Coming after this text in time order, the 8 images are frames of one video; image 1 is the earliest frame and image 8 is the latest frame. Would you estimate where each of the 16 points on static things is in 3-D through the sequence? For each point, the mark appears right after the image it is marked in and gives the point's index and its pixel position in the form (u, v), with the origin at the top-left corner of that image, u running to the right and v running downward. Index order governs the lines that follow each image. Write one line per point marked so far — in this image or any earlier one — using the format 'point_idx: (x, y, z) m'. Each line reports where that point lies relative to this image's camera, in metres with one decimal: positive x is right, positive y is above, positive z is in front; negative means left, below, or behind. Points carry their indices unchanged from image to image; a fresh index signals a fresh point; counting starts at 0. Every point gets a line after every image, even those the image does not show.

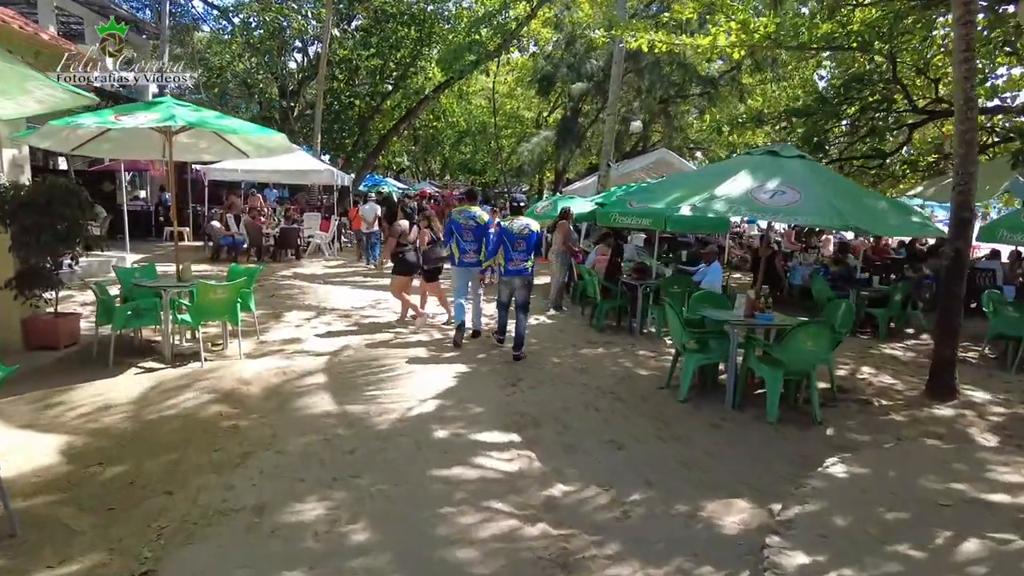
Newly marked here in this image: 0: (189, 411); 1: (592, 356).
0: (-2.6, -1.0, +5.6) m
1: (+0.9, -0.8, +7.7) m
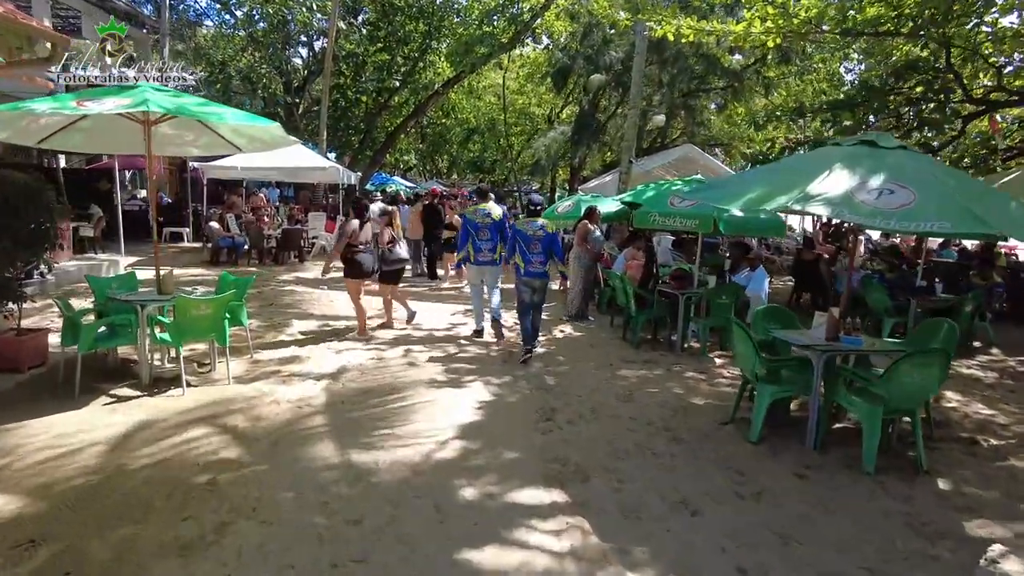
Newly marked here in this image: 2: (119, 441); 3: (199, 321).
0: (-2.4, -1.1, +4.6) m
1: (+1.2, -0.9, +6.7) m
2: (-2.8, -1.1, +4.8) m
3: (-2.8, -0.3, +6.1) m
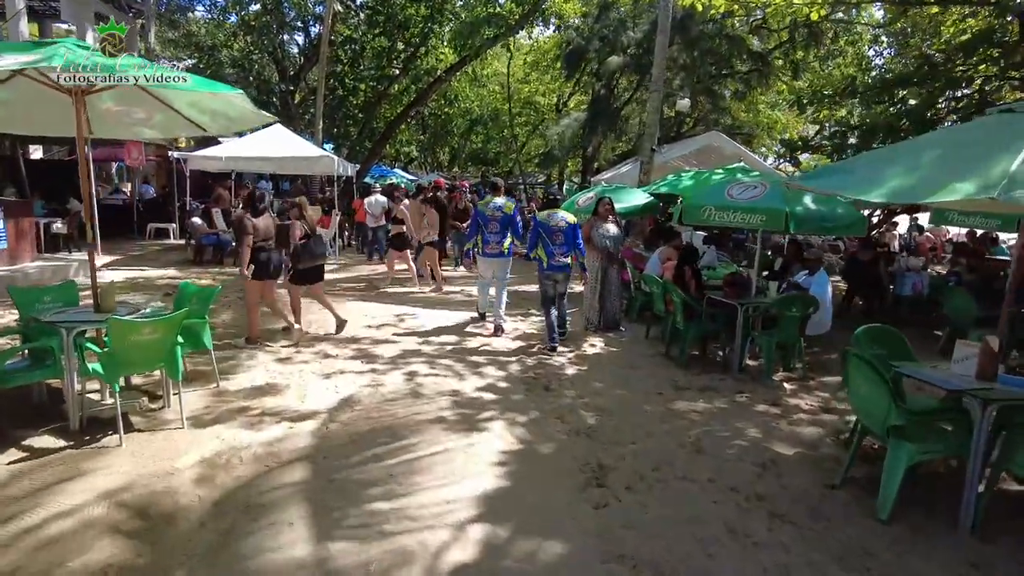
0: (-2.1, -1.3, +3.2) m
1: (+1.4, -1.0, +5.4) m
2: (-2.6, -1.2, +3.5) m
3: (-2.6, -0.4, +4.7) m
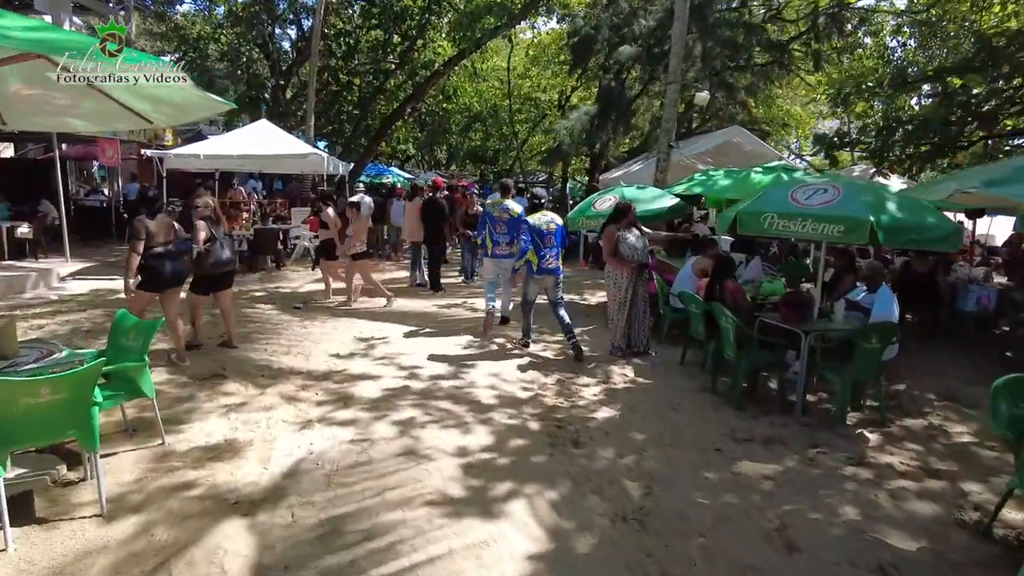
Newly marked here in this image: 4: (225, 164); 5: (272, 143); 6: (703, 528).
0: (-2.0, -1.5, +2.0) m
1: (+1.6, -1.2, +4.1) m
2: (-2.4, -1.4, +2.3) m
3: (-2.4, -0.6, +3.5) m
4: (-5.9, +2.5, +13.9) m
5: (-5.1, +3.0, +14.2) m
6: (+1.0, -1.3, +3.7) m
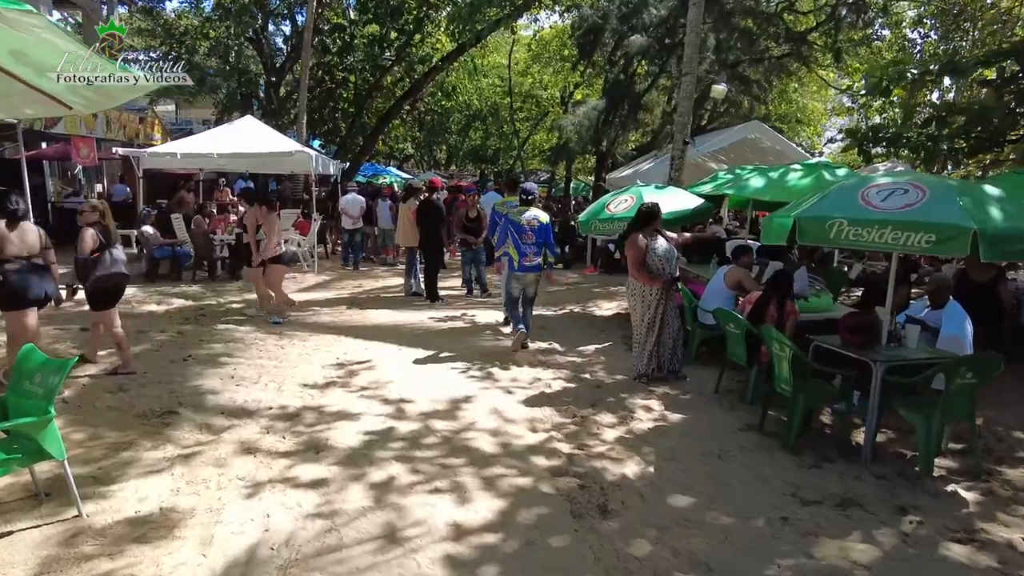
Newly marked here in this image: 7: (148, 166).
0: (-1.9, -1.7, +1.0) m
1: (+1.7, -1.4, +3.1) m
2: (-2.3, -1.6, +1.2) m
3: (-2.4, -0.8, +2.5) m
4: (-5.9, +2.4, +12.8) m
5: (-5.0, +2.9, +13.2) m
6: (+1.1, -1.4, +2.7) m
7: (-6.7, +2.2, +12.6) m
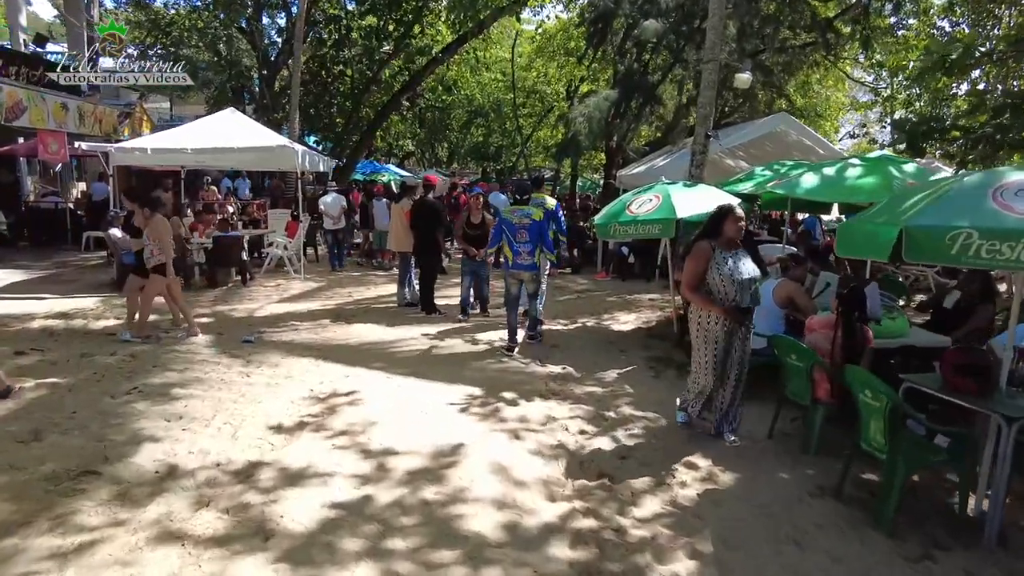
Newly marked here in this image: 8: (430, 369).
0: (-1.9, -1.8, -0.2) m
1: (+1.7, -1.6, +2.0) m
2: (-2.3, -1.8, +0.1) m
3: (-2.3, -1.0, +1.3) m
4: (-5.8, +2.2, +11.7) m
5: (-4.9, +2.7, +12.0) m
6: (+1.2, -1.6, +1.5) m
7: (-6.6, +2.1, +11.4) m
8: (-0.8, -0.8, +6.8) m
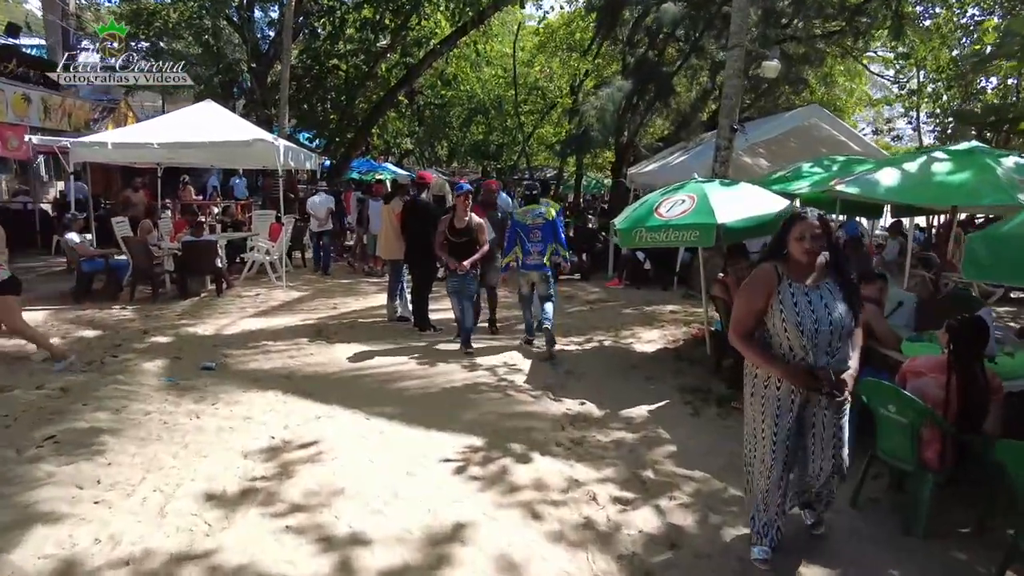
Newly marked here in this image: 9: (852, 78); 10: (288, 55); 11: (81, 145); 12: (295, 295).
0: (-1.8, -2.0, -1.3) m
1: (+1.8, -1.7, +0.8) m
2: (-2.2, -2.0, -1.1) m
3: (-2.2, -1.1, +0.2) m
4: (-5.7, +2.1, +10.5) m
5: (-4.9, +2.5, +10.8) m
6: (+1.2, -1.8, +0.3) m
7: (-6.5, +1.9, +10.3) m
8: (-0.8, -1.0, +5.6) m
9: (+9.8, +6.1, +19.6) m
10: (-6.5, +6.7, +19.5) m
11: (-6.5, +2.2, +10.2) m
12: (-3.5, -0.1, +10.8) m
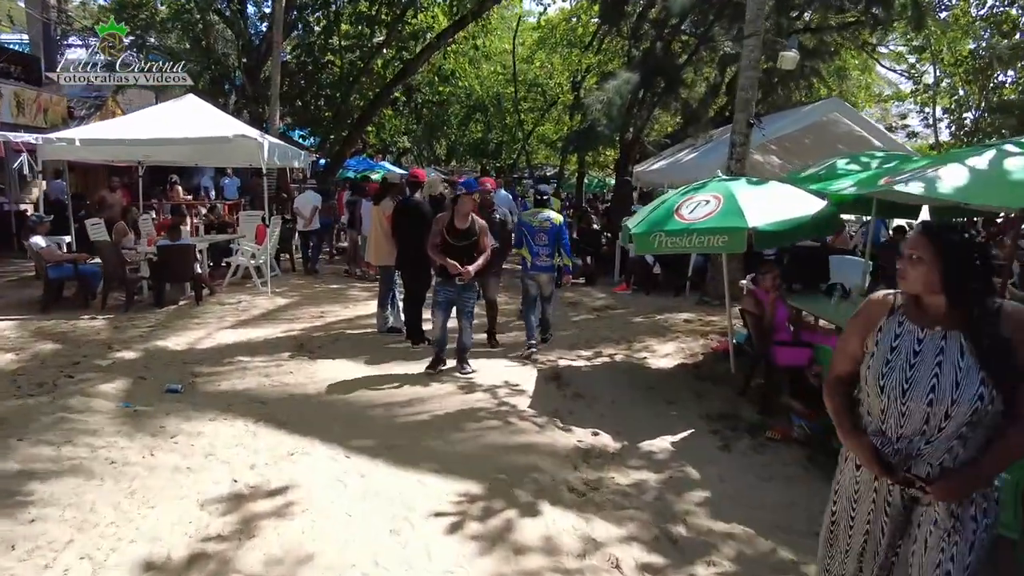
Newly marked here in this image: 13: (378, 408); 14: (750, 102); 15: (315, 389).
0: (-1.8, -2.1, -2.1) m
1: (+1.8, -1.8, +0.1) m
2: (-2.2, -2.1, -1.8) m
3: (-2.2, -1.3, -0.6) m
4: (-5.7, +2.0, +9.8) m
5: (-4.9, +2.4, +10.1) m
6: (+1.3, -1.9, -0.4) m
7: (-6.5, +1.8, +9.5) m
8: (-0.7, -1.1, +4.9) m
9: (+9.8, +6.0, +18.9) m
10: (-6.5, +6.6, +18.8) m
11: (-6.5, +2.1, +9.5) m
12: (-3.4, -0.2, +10.1) m
13: (-1.1, -1.0, +5.6) m
14: (+3.6, +2.8, +10.3) m
15: (-1.8, -0.9, +6.1) m
